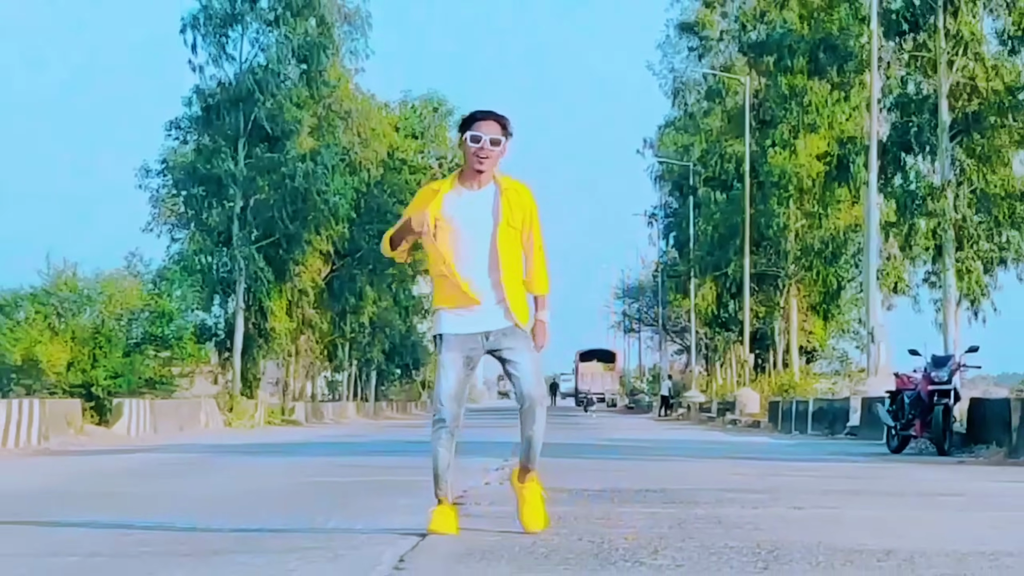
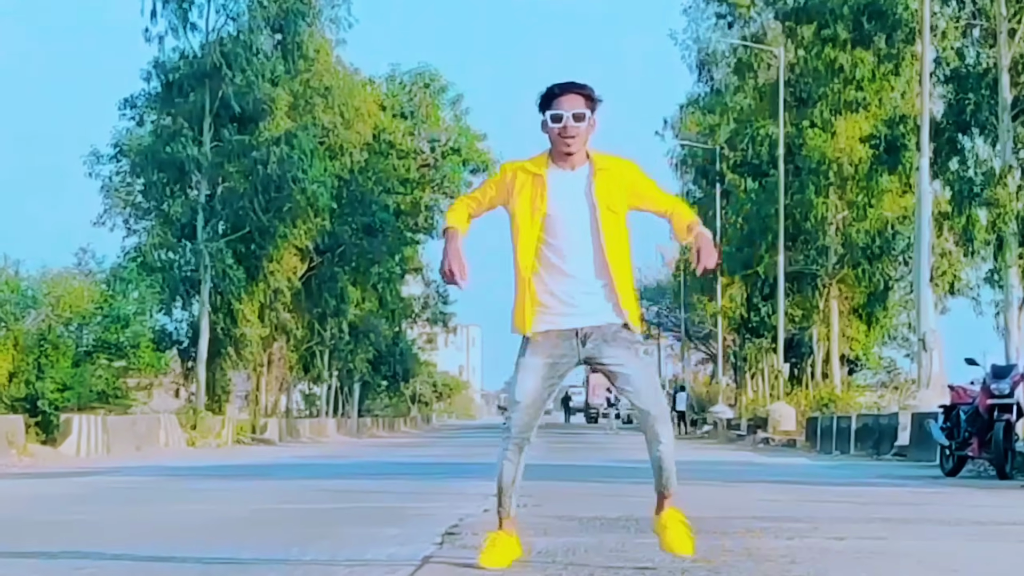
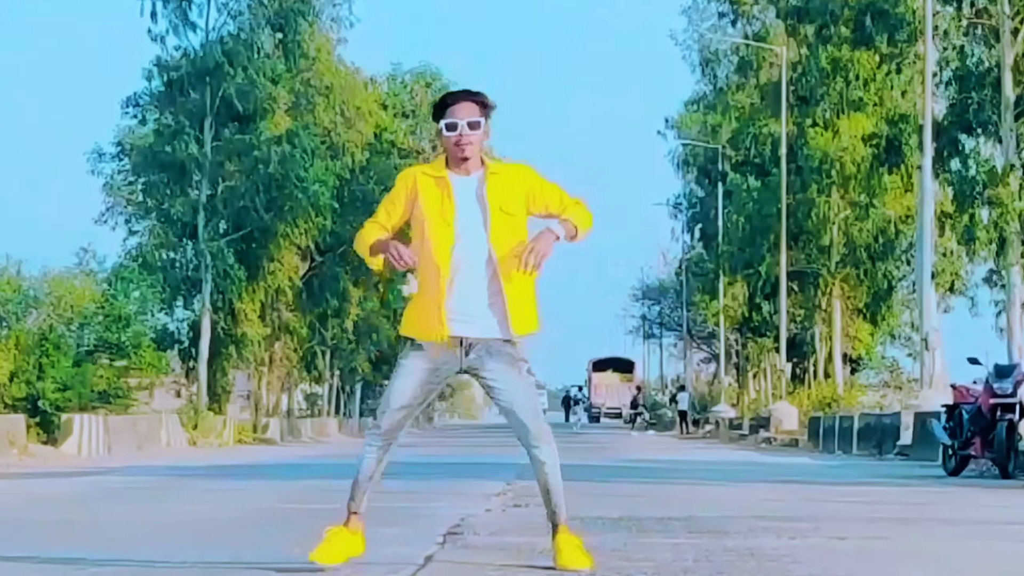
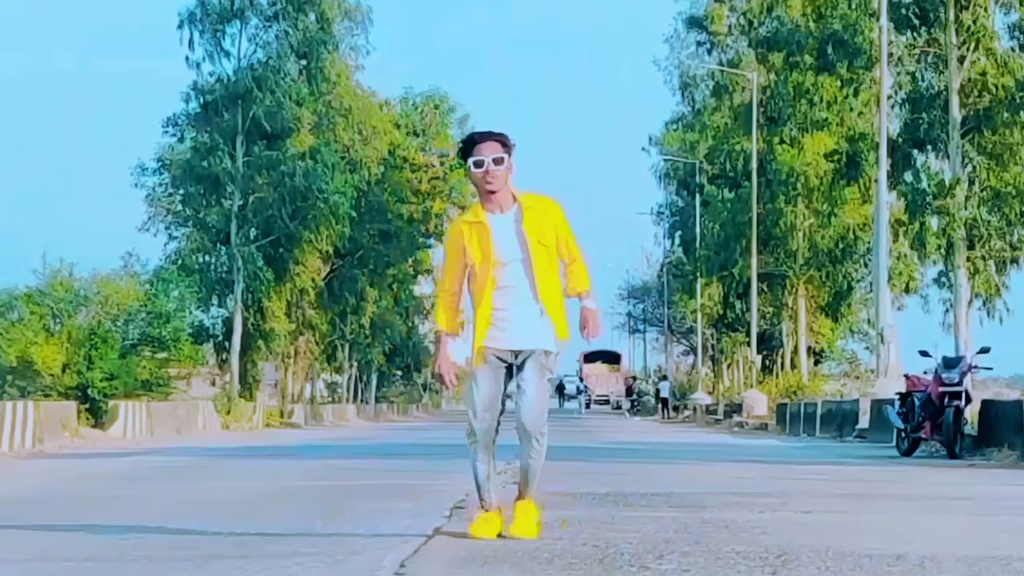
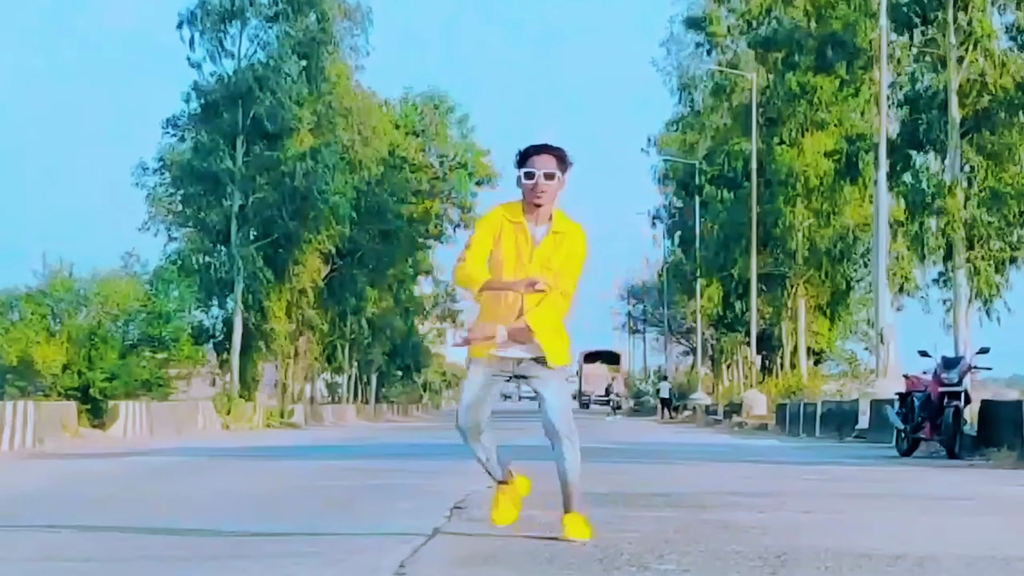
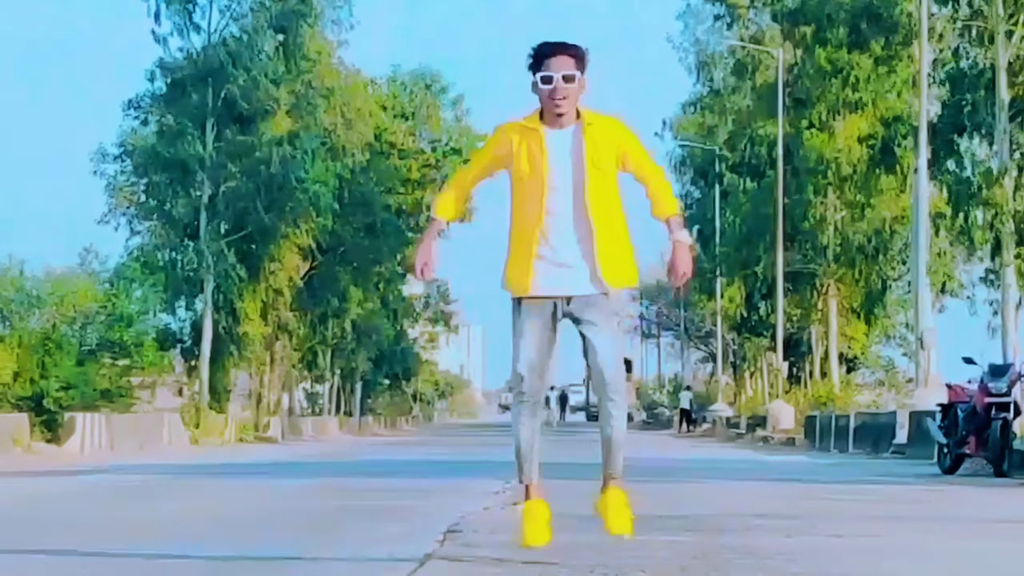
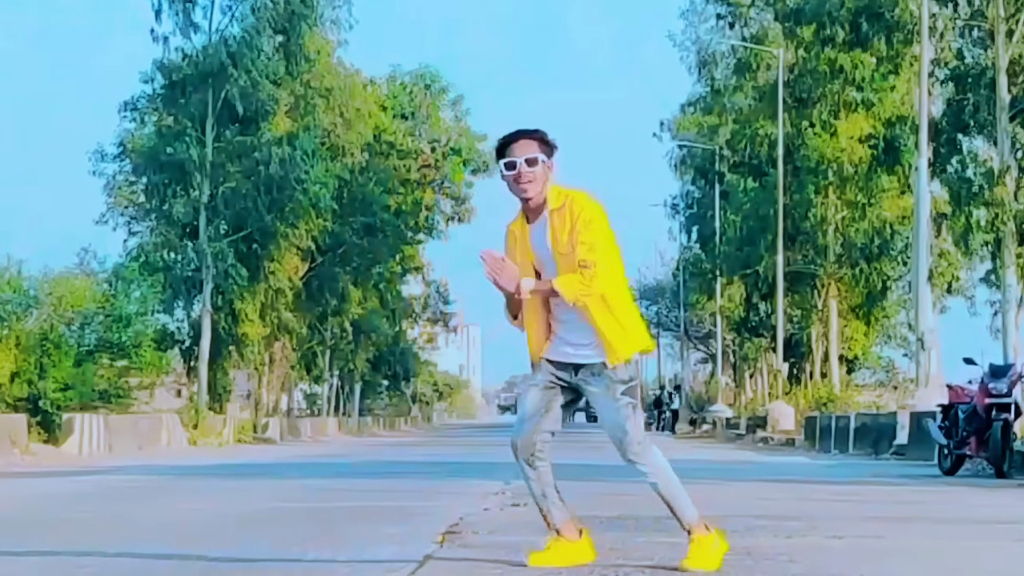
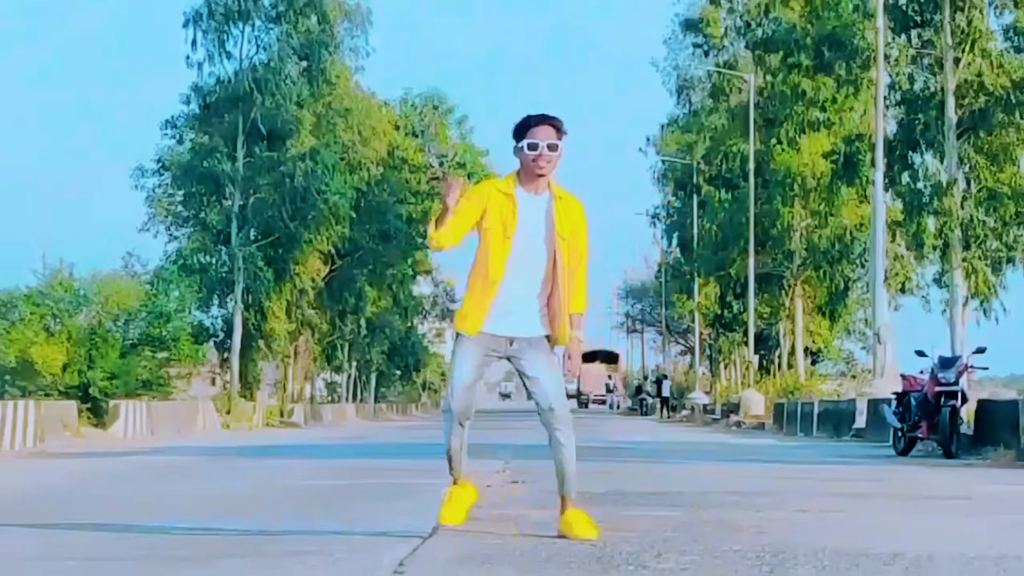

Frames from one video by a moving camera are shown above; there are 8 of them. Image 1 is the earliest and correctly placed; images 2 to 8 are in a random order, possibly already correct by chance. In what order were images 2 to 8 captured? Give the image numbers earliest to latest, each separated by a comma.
6, 5, 3, 4, 2, 8, 7
